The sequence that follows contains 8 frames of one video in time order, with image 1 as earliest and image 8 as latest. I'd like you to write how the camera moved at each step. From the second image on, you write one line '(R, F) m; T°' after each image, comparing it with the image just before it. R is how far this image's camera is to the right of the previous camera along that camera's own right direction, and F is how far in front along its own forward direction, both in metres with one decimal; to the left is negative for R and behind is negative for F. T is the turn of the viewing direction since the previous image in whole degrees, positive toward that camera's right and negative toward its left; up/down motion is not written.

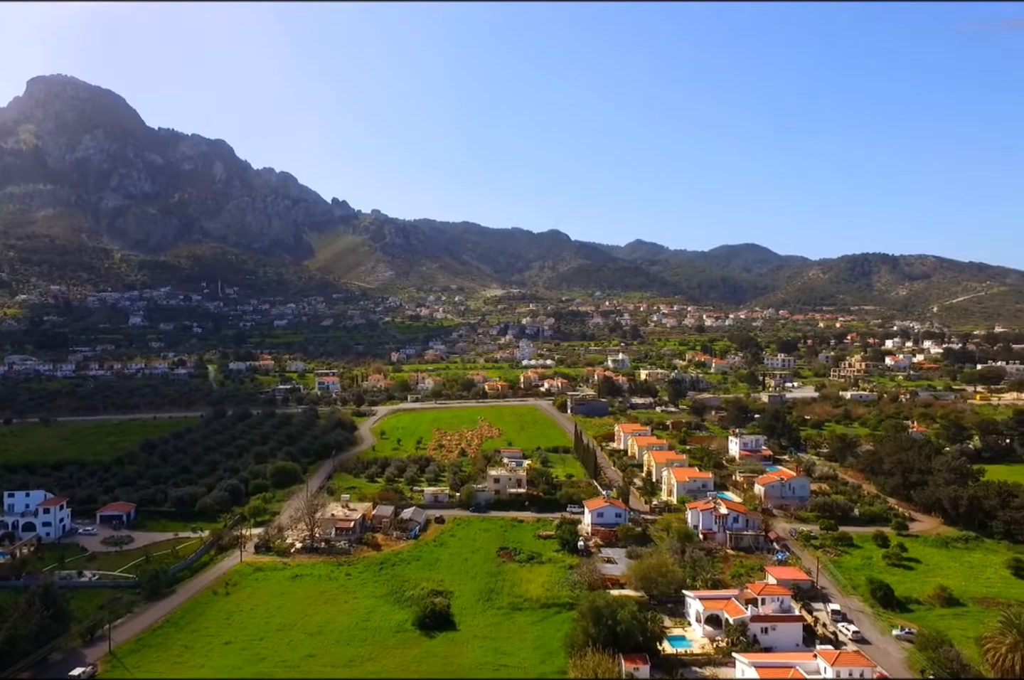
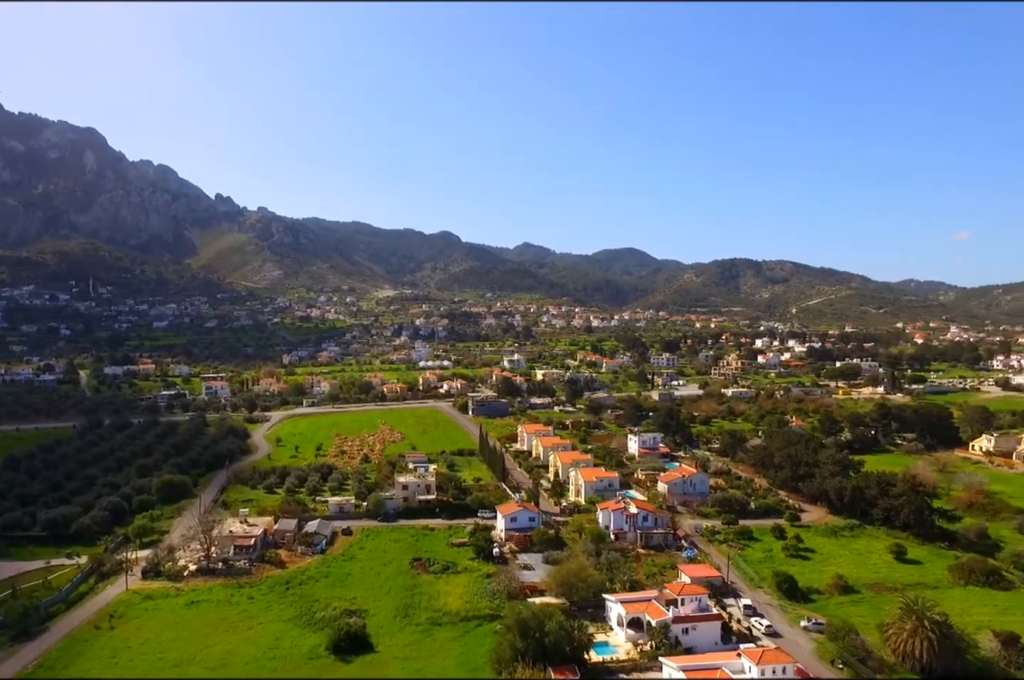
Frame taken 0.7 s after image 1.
(-0.6, +0.7) m; +8°
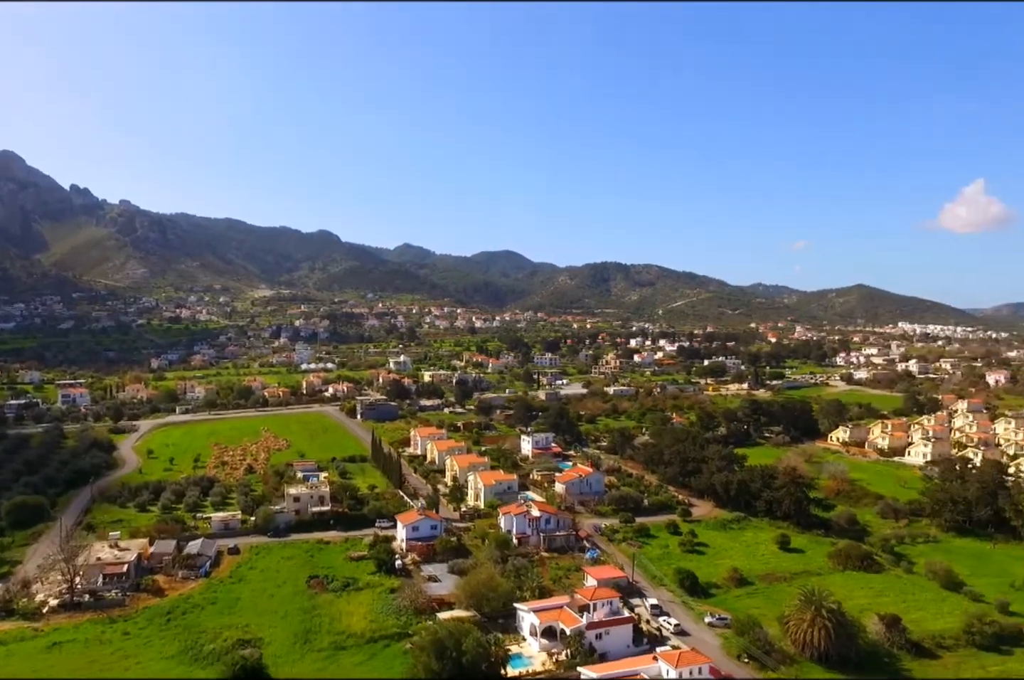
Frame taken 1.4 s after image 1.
(-0.6, +0.7) m; +9°
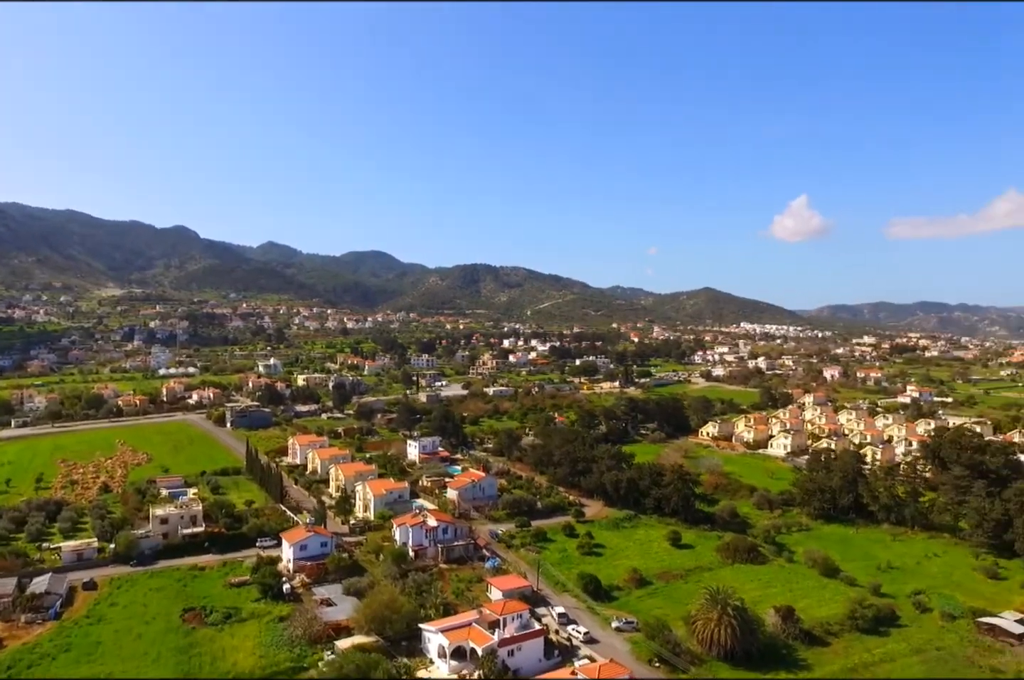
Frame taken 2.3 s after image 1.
(-0.7, +1.0) m; +10°
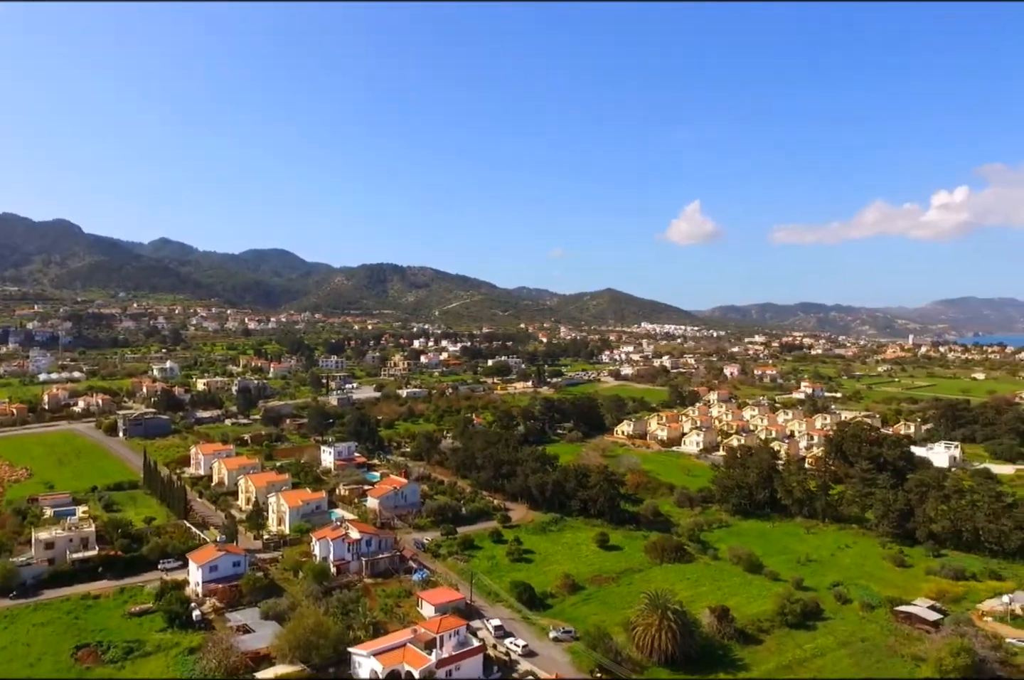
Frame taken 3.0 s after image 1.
(-0.6, +0.9) m; +7°
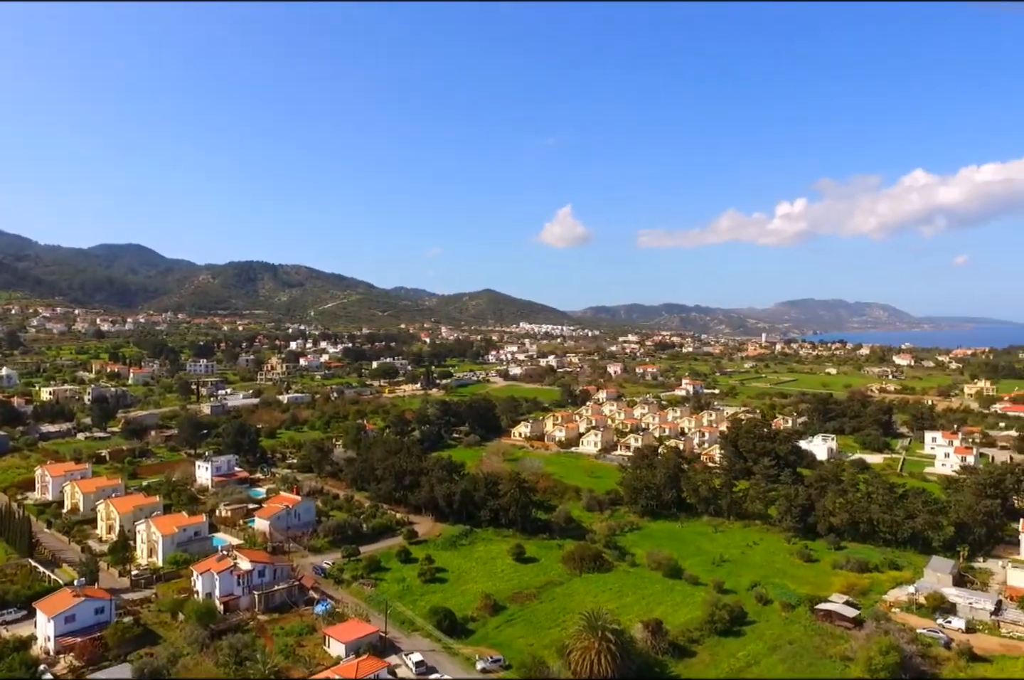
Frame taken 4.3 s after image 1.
(-1.0, +2.0) m; +10°
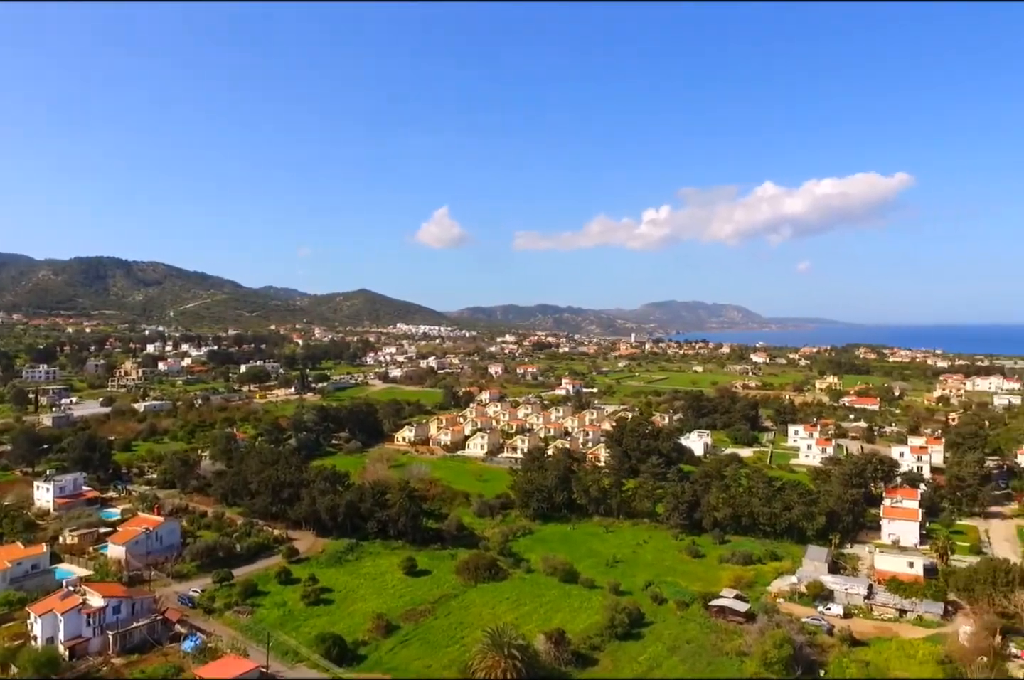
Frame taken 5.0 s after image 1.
(-0.5, +1.2) m; +10°
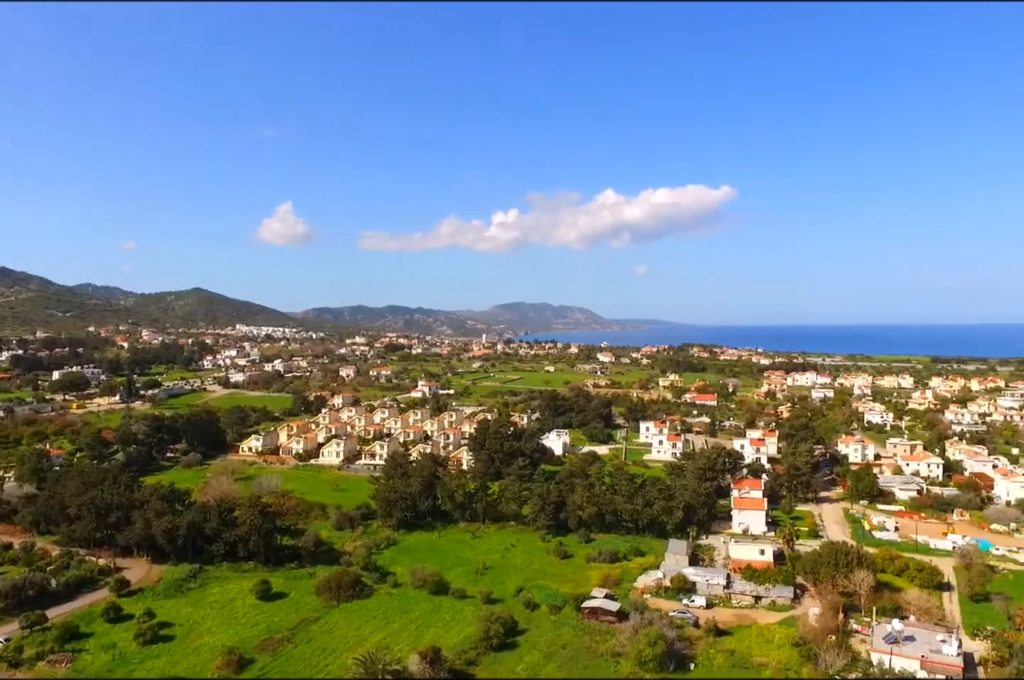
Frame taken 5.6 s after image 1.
(-0.5, +1.1) m; +12°
